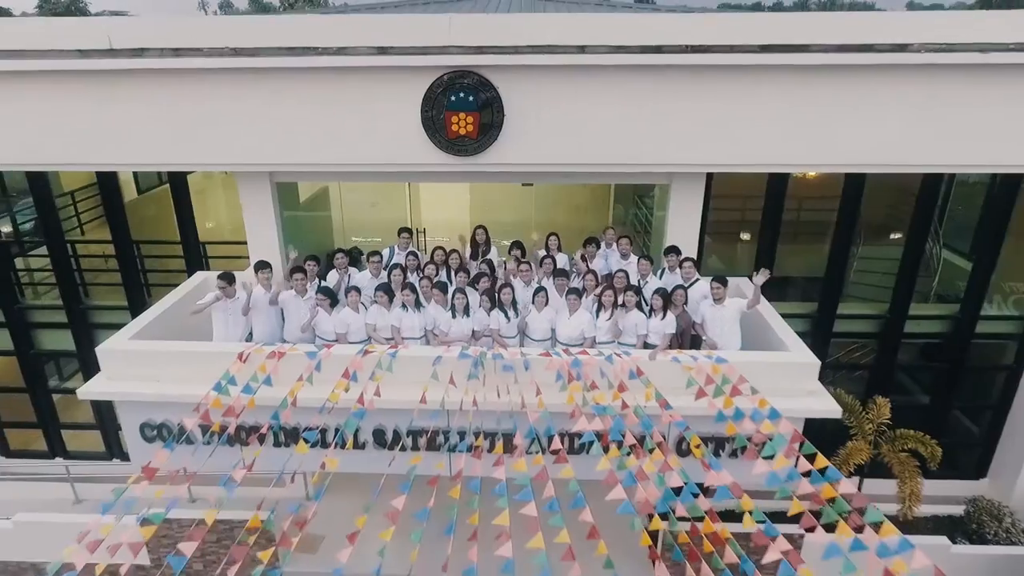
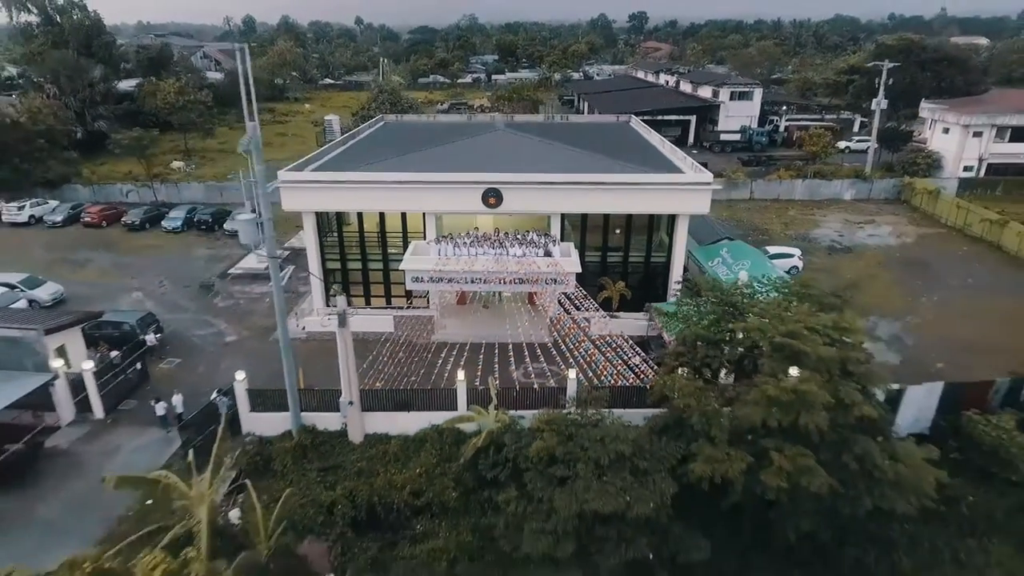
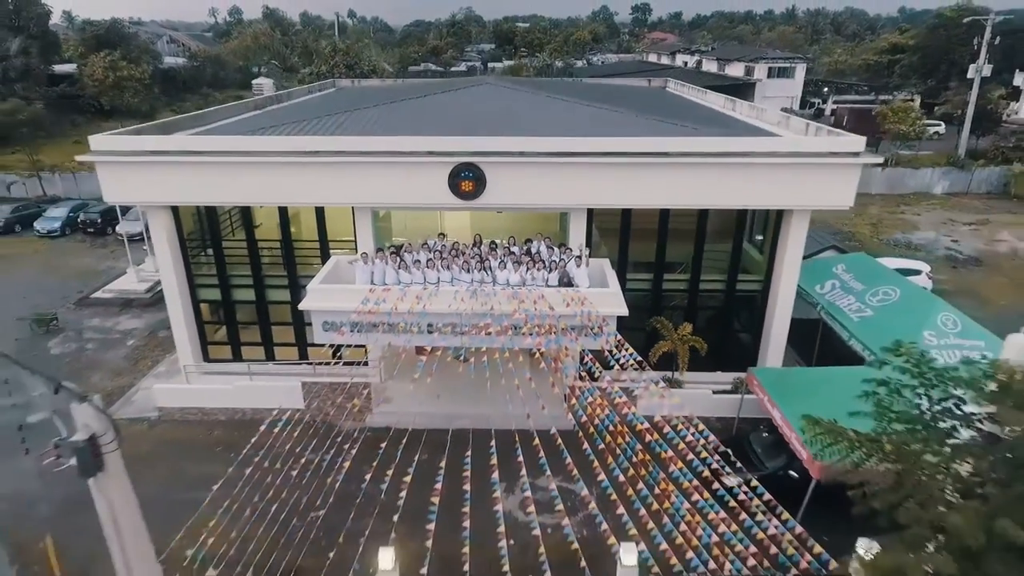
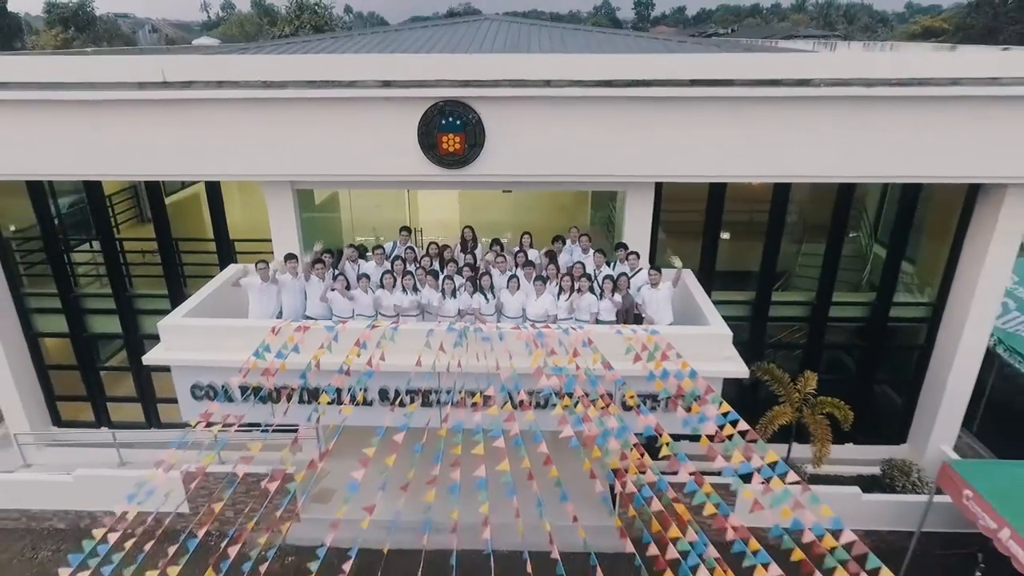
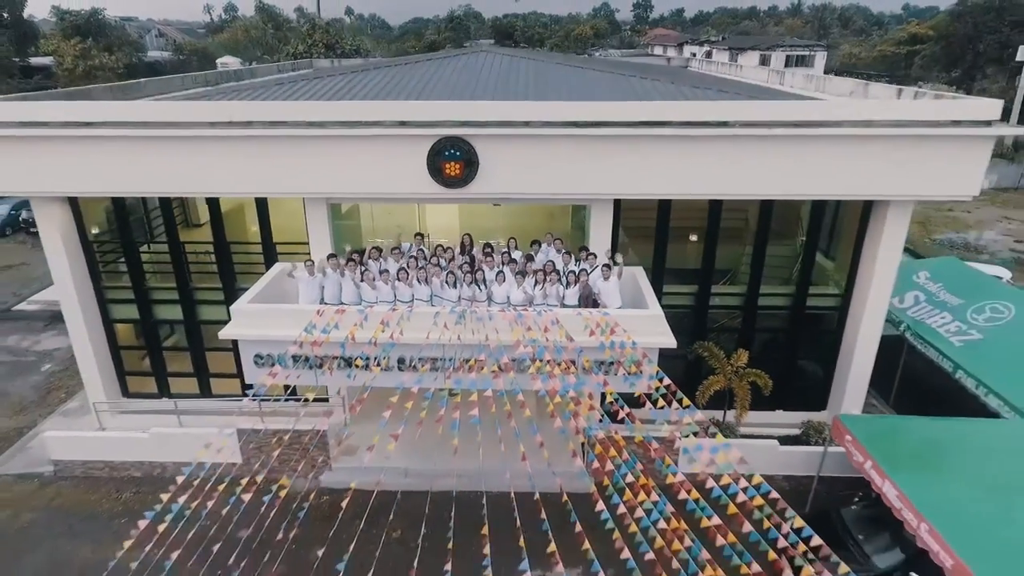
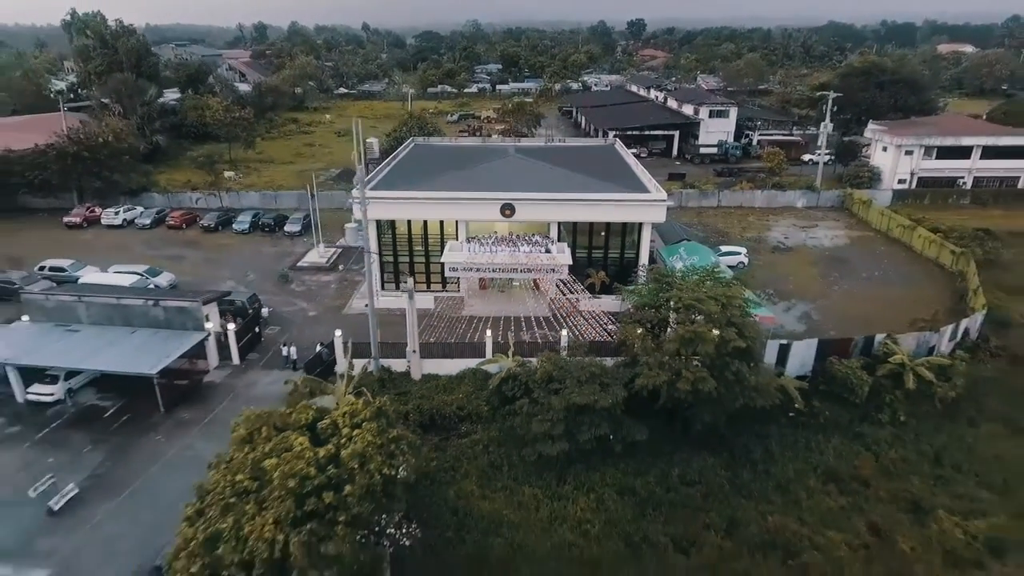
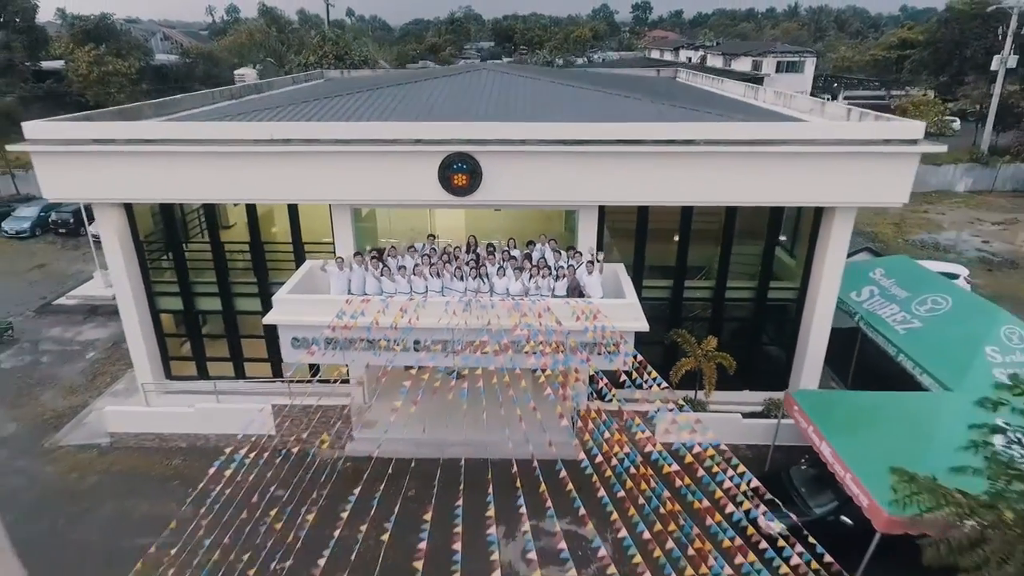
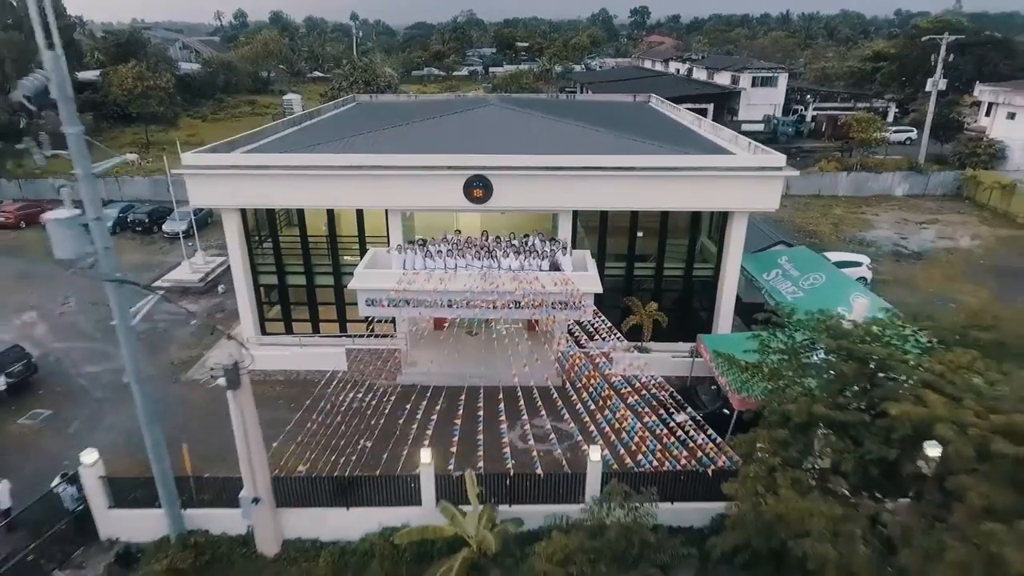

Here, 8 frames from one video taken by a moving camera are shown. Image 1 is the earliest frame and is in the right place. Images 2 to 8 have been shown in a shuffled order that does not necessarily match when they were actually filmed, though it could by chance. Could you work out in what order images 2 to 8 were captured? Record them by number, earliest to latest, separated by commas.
4, 5, 7, 3, 8, 2, 6
